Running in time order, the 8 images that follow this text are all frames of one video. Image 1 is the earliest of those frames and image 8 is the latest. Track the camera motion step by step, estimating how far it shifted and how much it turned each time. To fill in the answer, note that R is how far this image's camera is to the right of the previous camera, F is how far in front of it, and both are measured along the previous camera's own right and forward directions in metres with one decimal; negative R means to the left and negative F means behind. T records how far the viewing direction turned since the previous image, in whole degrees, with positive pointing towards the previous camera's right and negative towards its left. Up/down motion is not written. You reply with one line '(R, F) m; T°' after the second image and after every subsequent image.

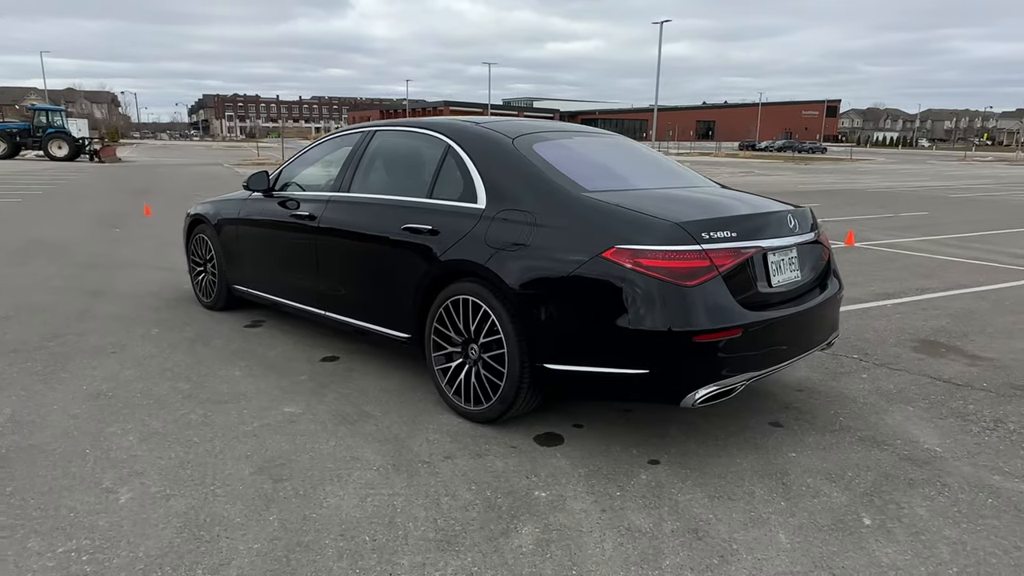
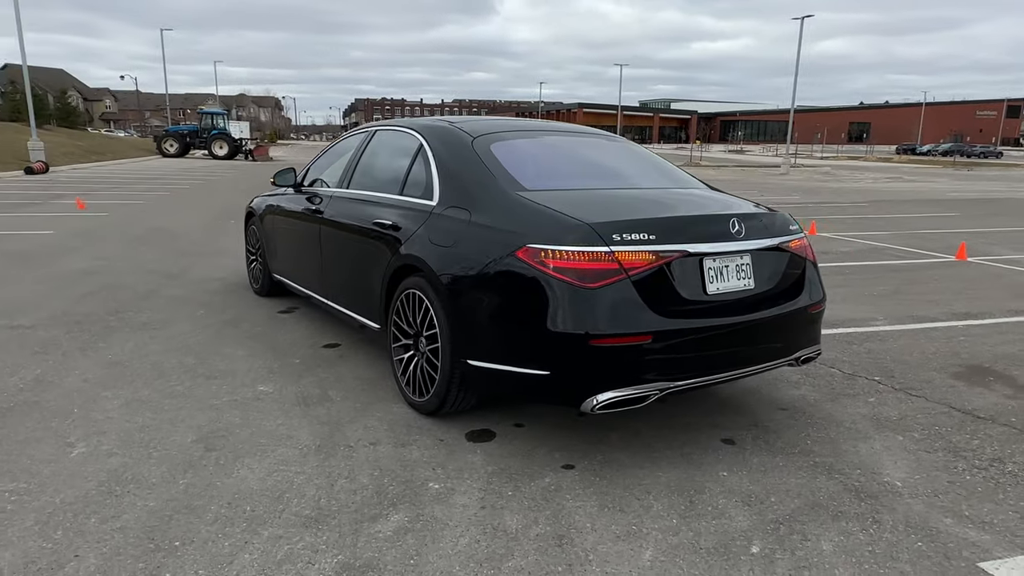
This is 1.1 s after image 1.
(+1.0, +0.1) m; -11°
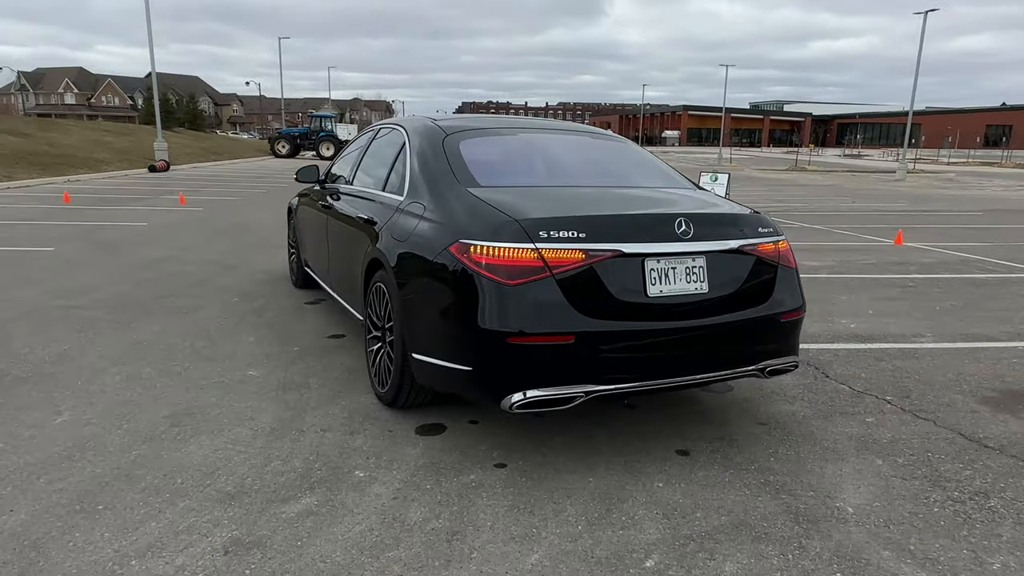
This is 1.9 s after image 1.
(+0.7, +0.1) m; -8°
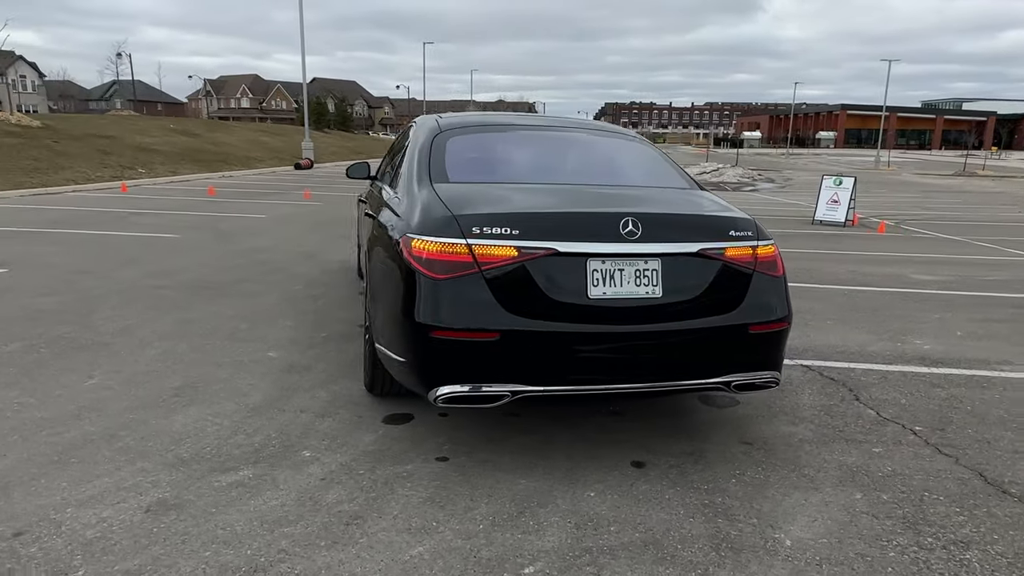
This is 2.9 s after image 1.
(+0.9, +0.1) m; -11°
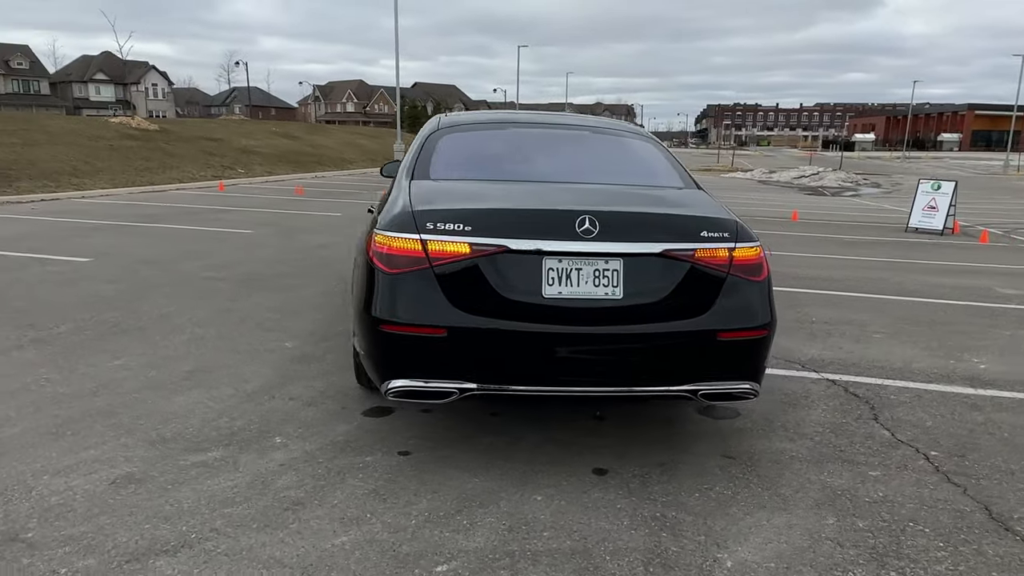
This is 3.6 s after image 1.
(+0.6, +0.1) m; -8°
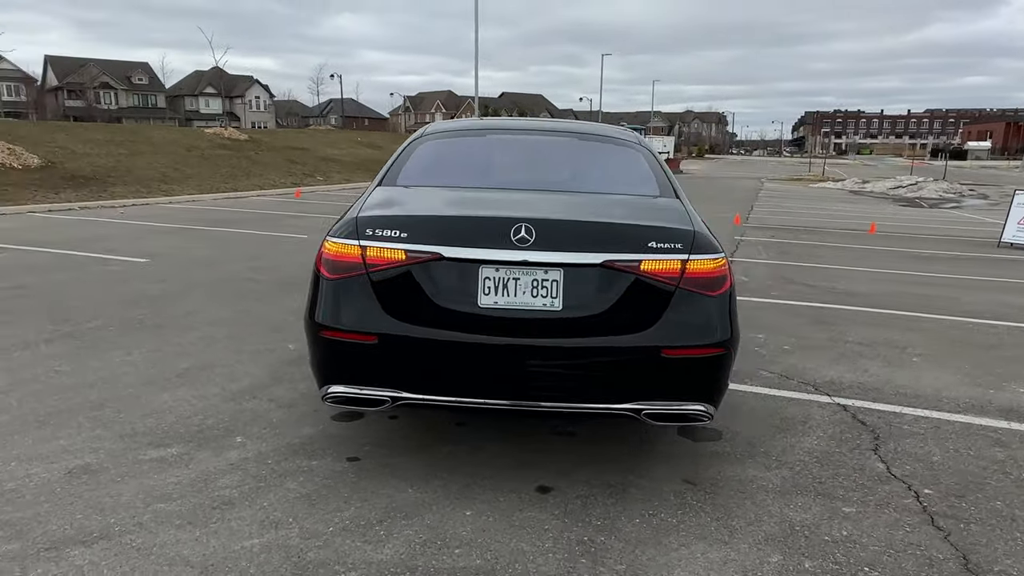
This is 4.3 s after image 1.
(+0.6, +0.1) m; -7°
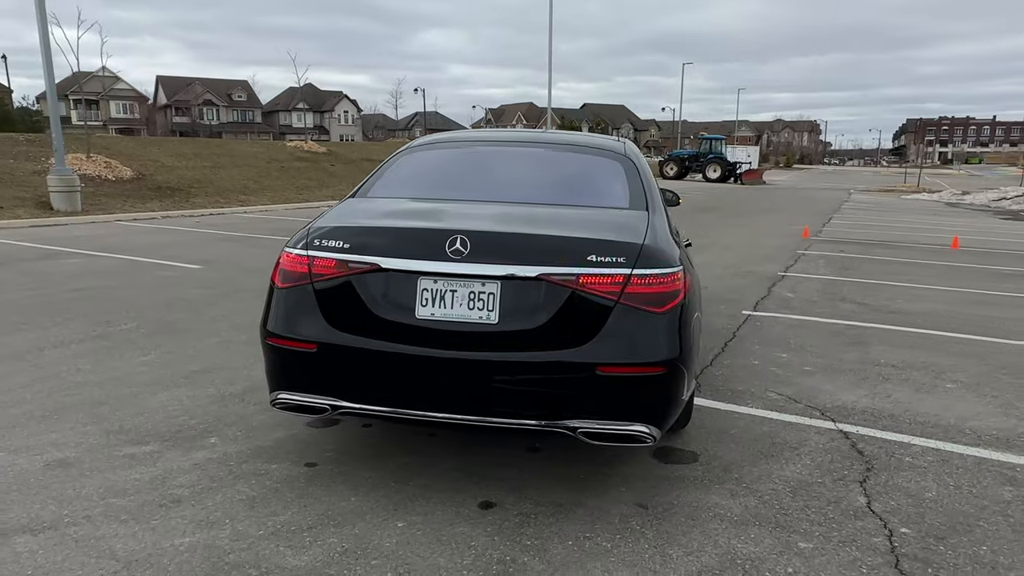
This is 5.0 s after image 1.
(+0.6, +0.1) m; -7°
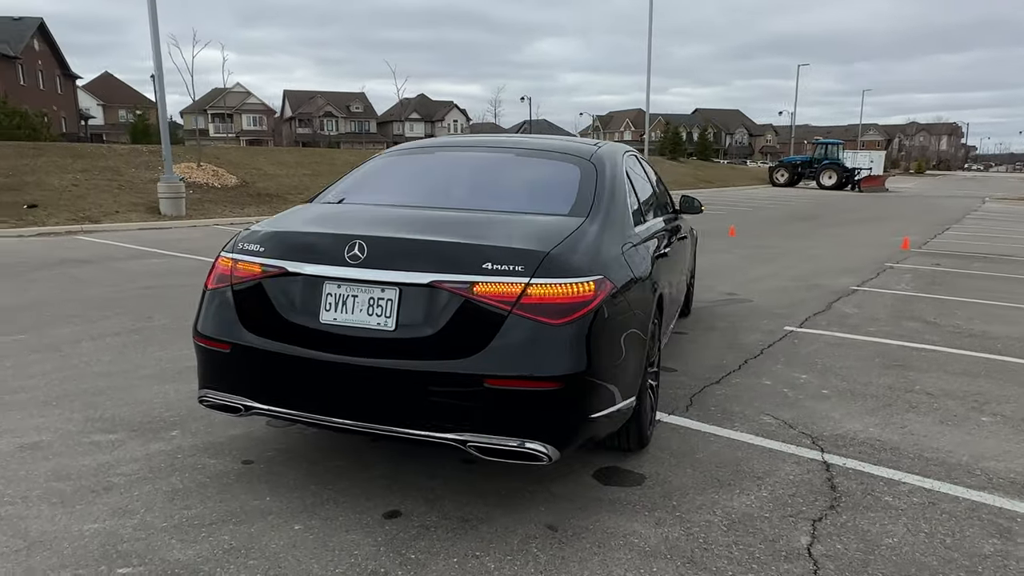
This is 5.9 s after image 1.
(+0.8, +0.1) m; -9°
